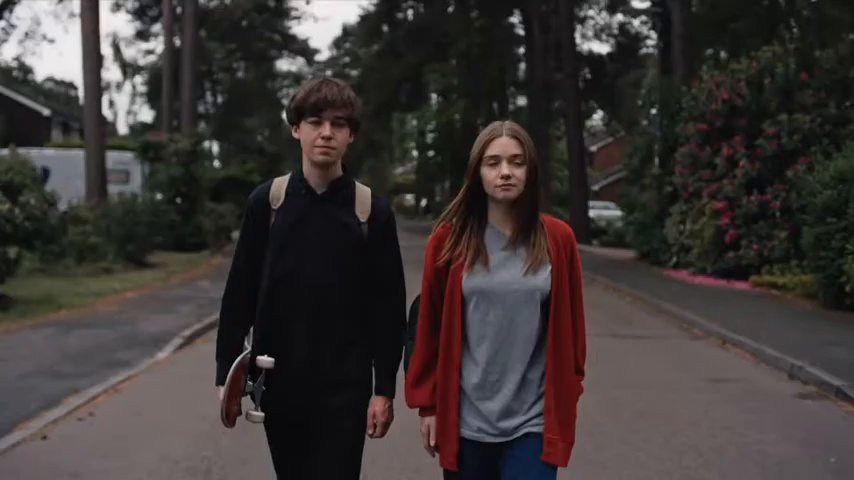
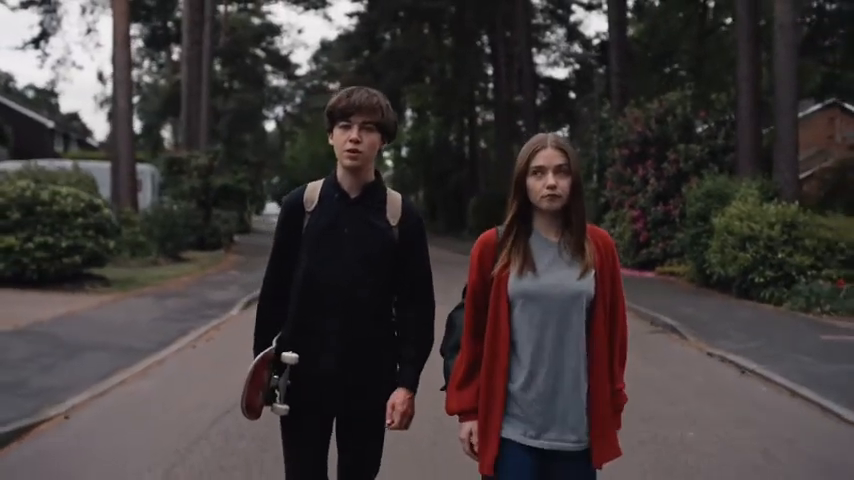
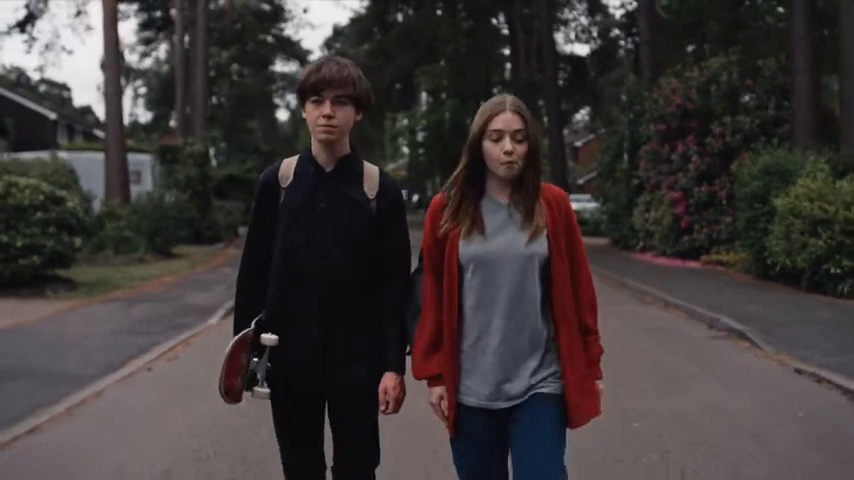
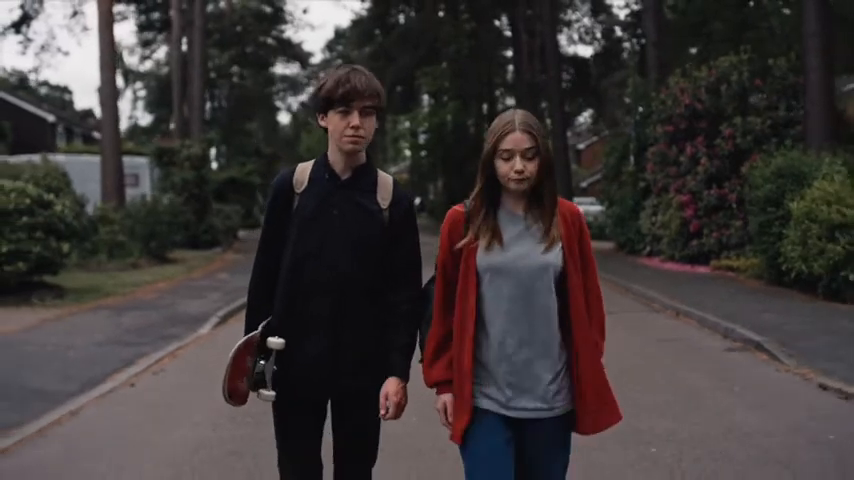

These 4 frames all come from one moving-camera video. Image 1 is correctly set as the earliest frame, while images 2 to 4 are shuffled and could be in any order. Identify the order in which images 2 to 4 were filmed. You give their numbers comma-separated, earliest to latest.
4, 3, 2
